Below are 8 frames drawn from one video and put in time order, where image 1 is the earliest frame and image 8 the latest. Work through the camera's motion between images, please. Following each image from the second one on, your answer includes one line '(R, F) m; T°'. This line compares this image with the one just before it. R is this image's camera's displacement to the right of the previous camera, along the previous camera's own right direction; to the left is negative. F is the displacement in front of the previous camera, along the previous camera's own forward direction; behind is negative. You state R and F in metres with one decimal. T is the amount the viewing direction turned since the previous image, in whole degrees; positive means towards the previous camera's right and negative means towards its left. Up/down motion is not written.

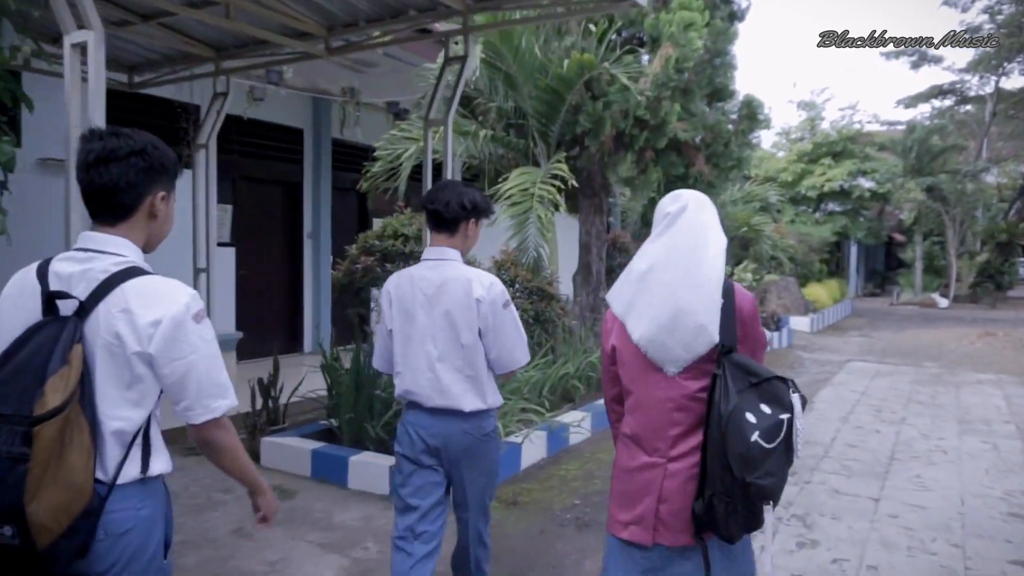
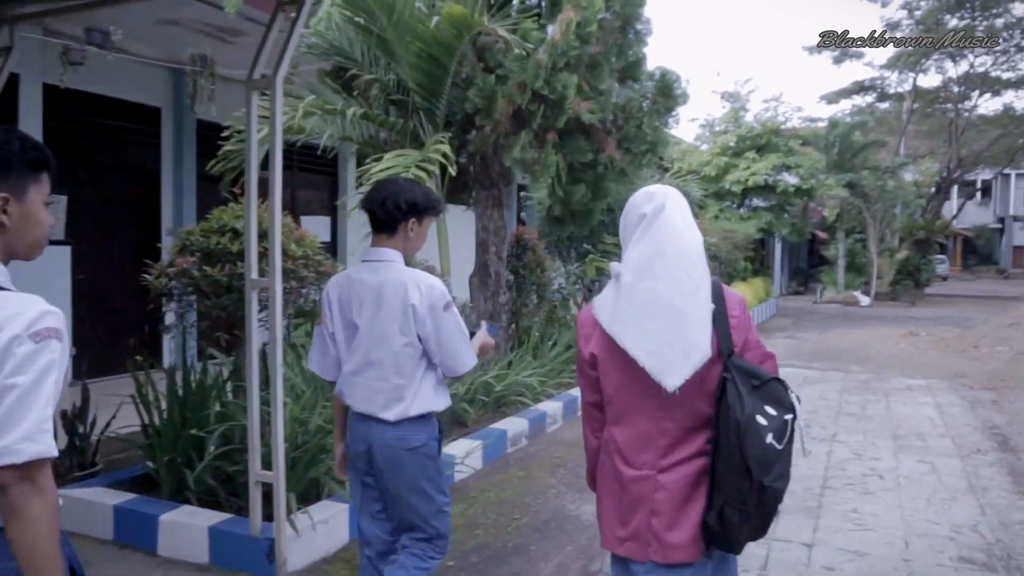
(+0.4, +1.1) m; +5°
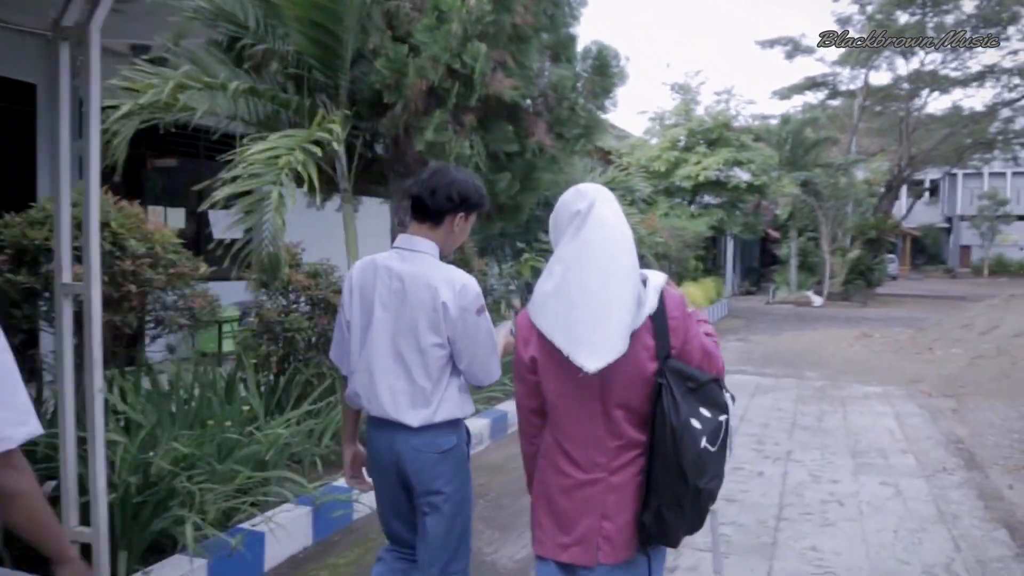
(+0.3, +0.9) m; +3°
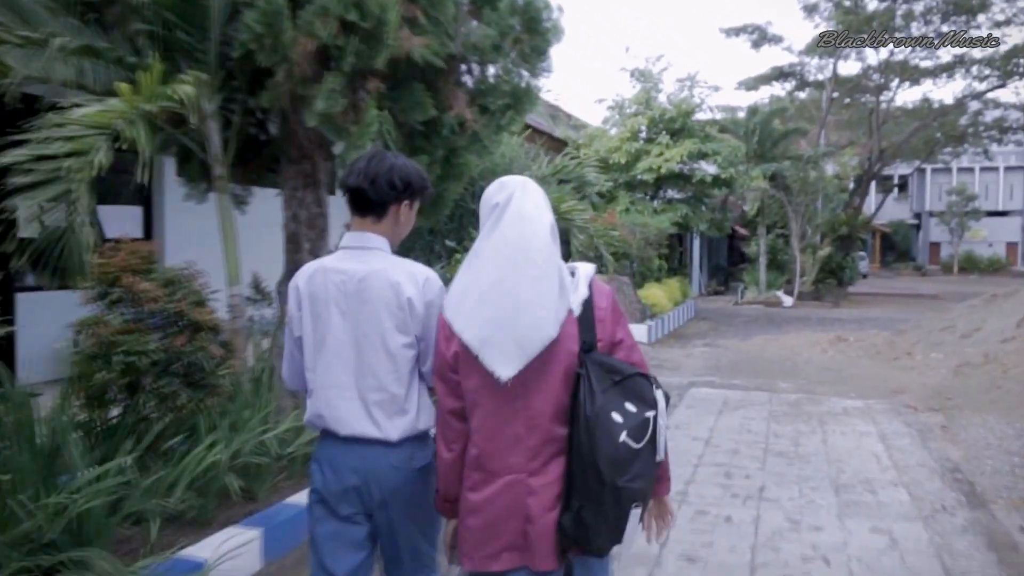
(+0.4, +1.2) m; +2°
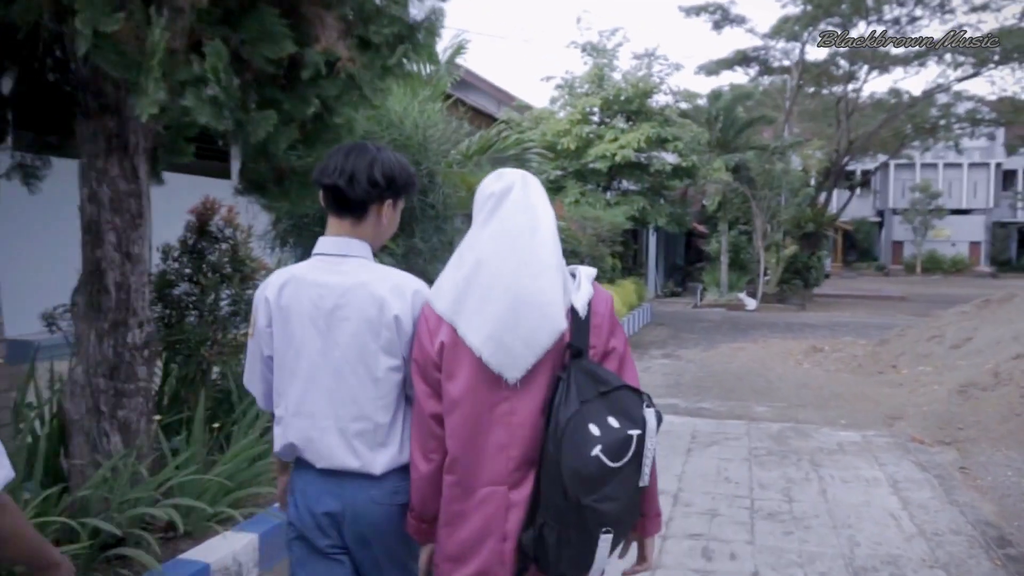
(+0.3, +1.7) m; +3°
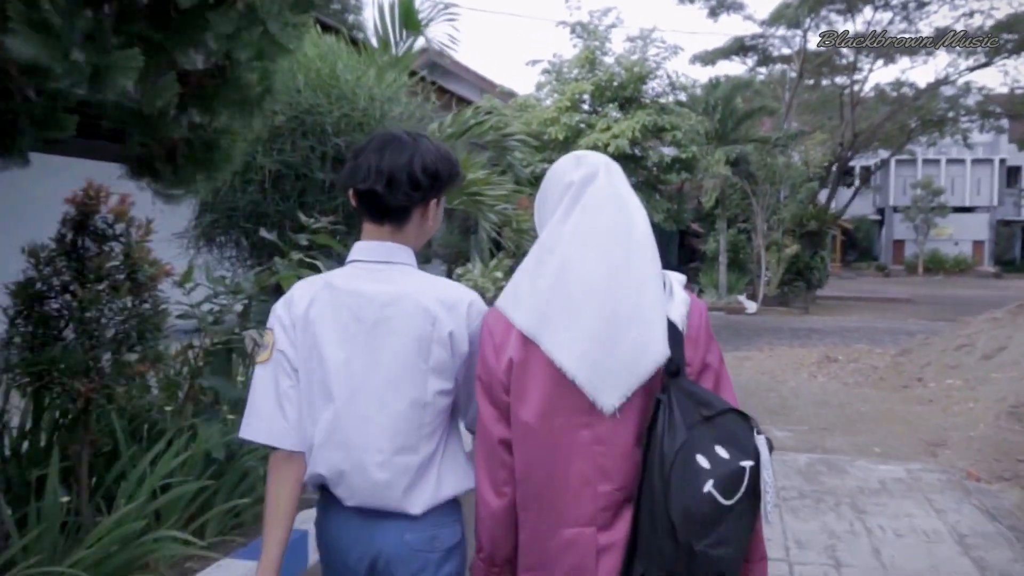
(+0.1, +1.1) m; +1°
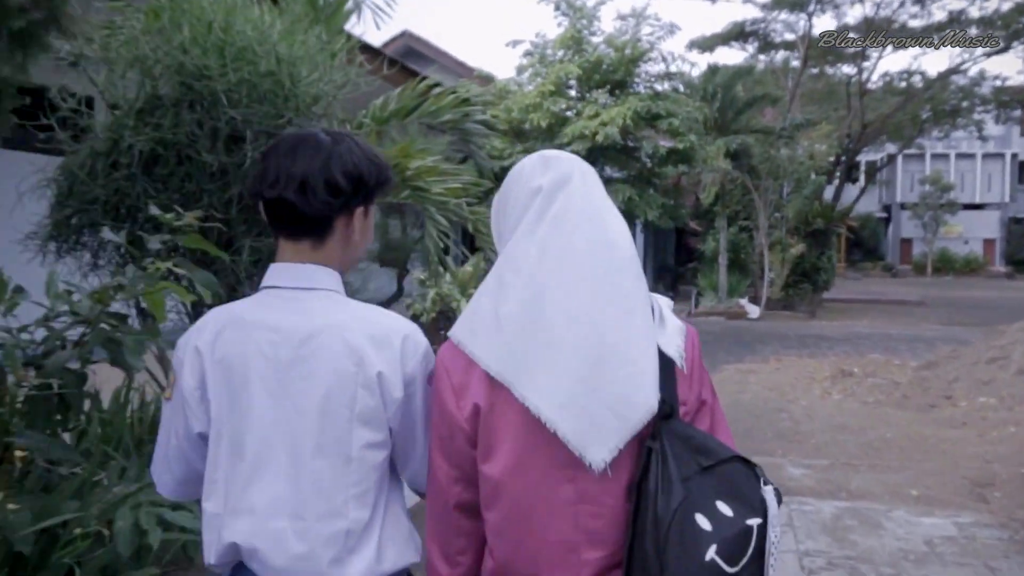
(+0.2, +1.1) m; 0°
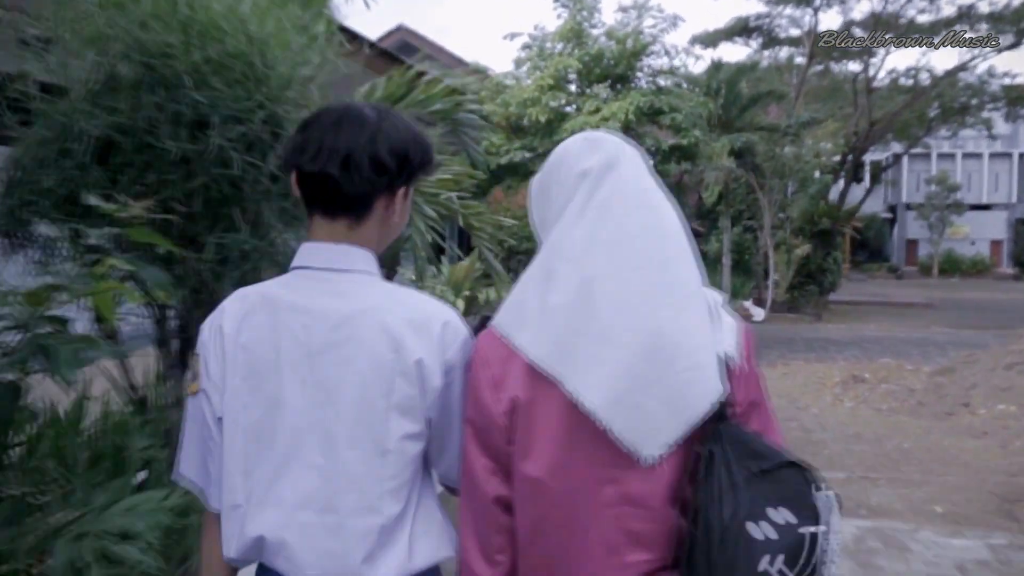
(0.0, +0.4) m; 0°
